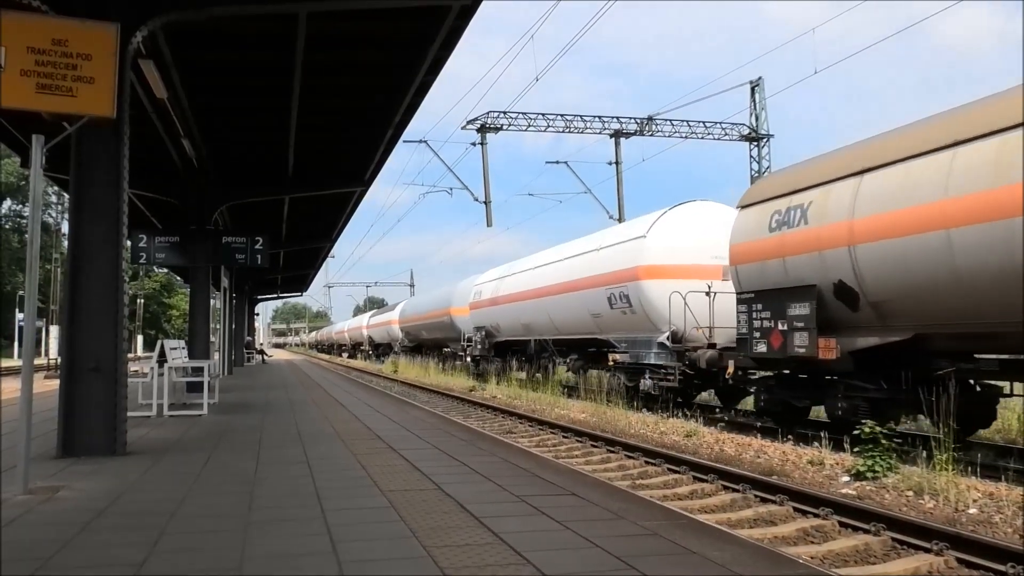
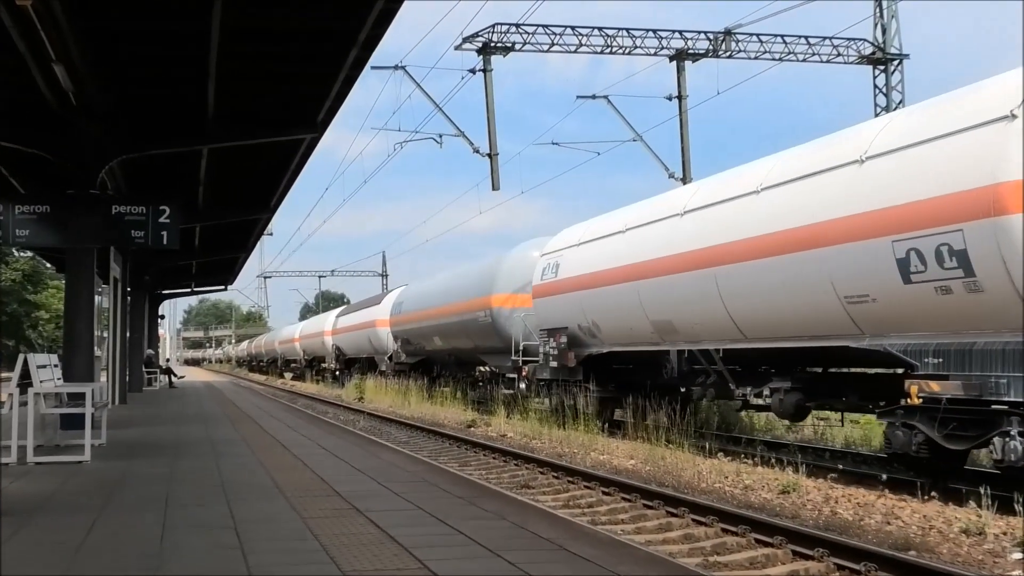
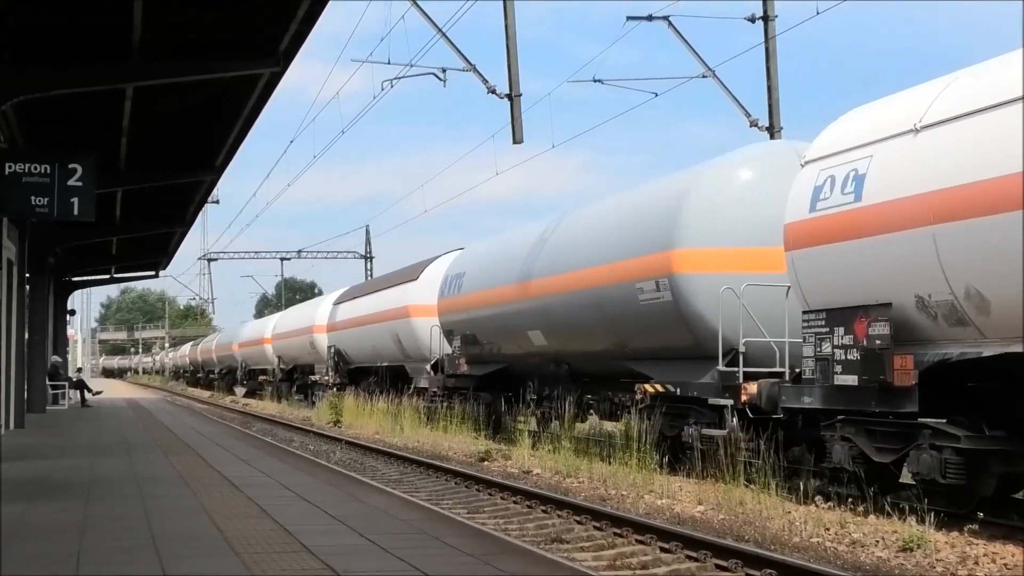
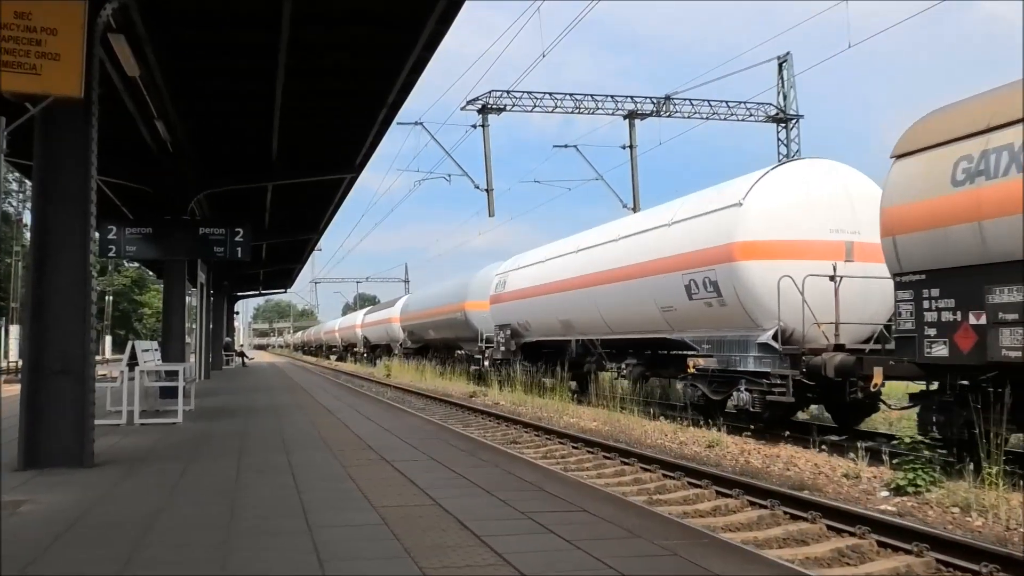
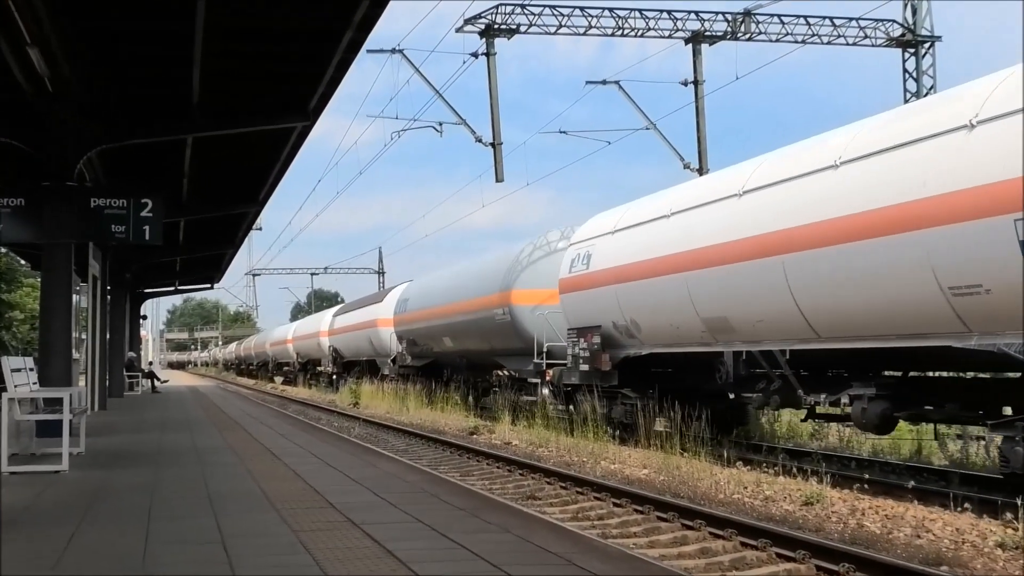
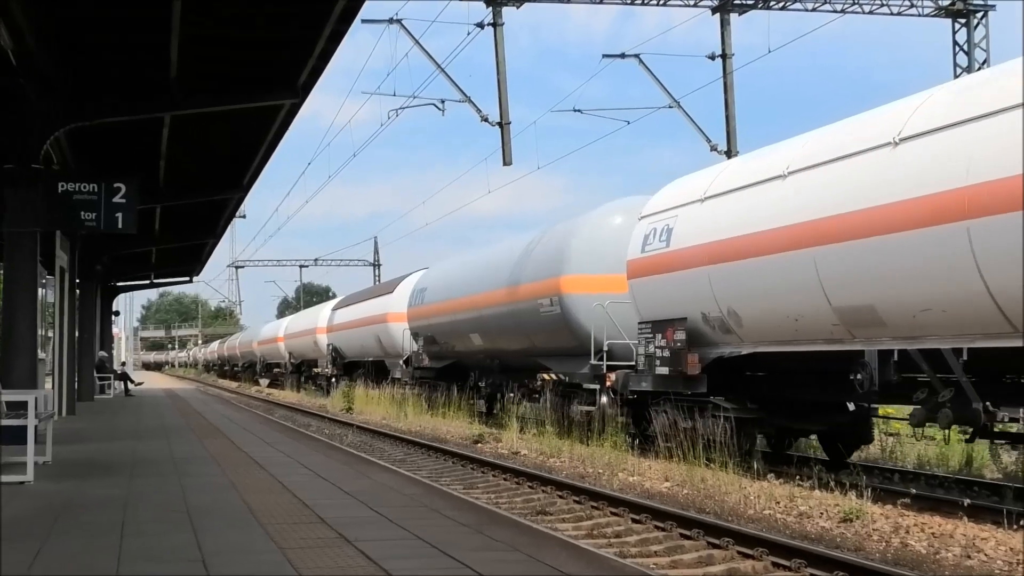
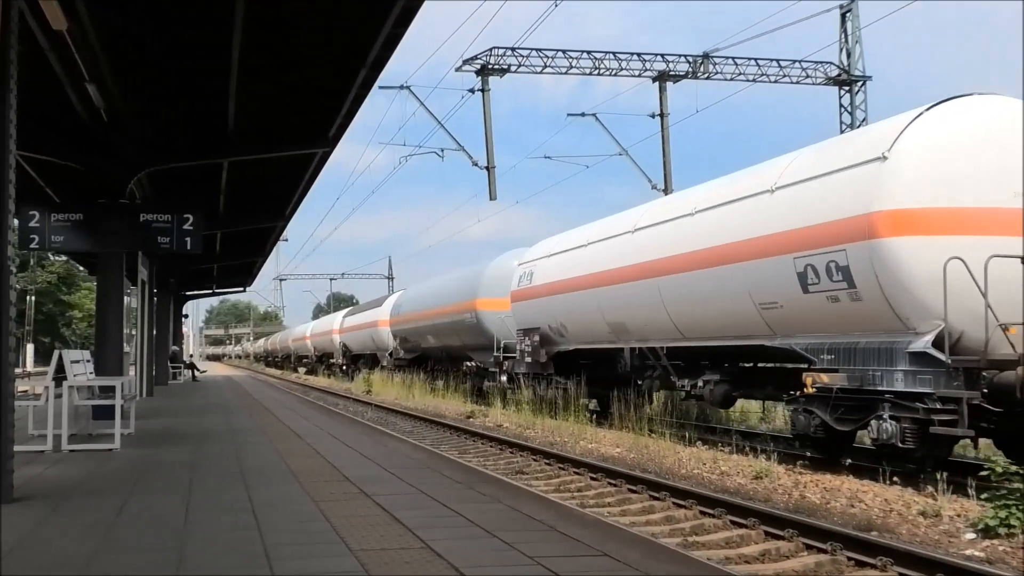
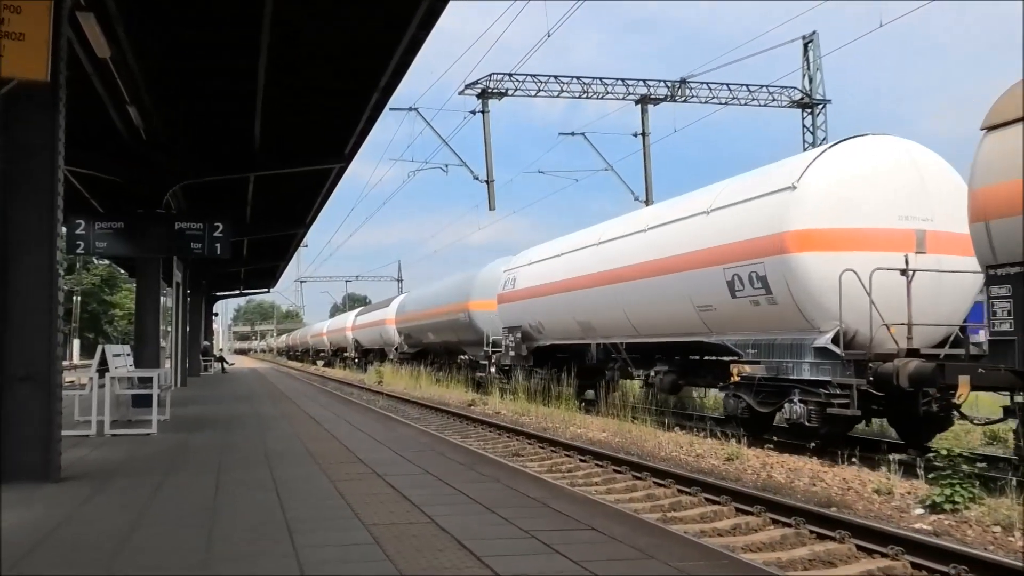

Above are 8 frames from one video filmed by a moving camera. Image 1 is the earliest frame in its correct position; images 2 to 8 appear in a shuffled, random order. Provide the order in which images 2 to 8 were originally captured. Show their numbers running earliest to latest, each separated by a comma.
4, 8, 7, 2, 5, 6, 3
